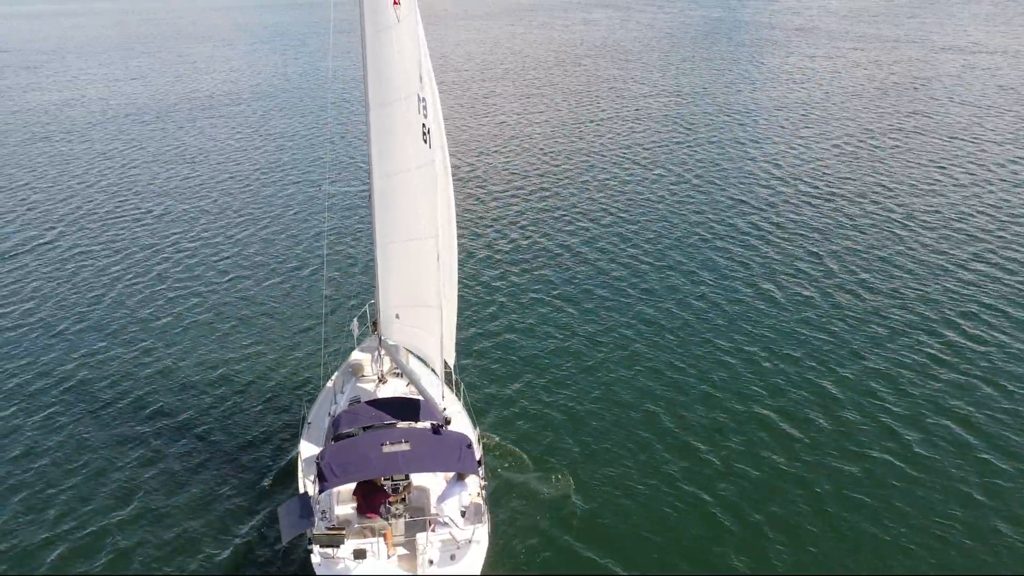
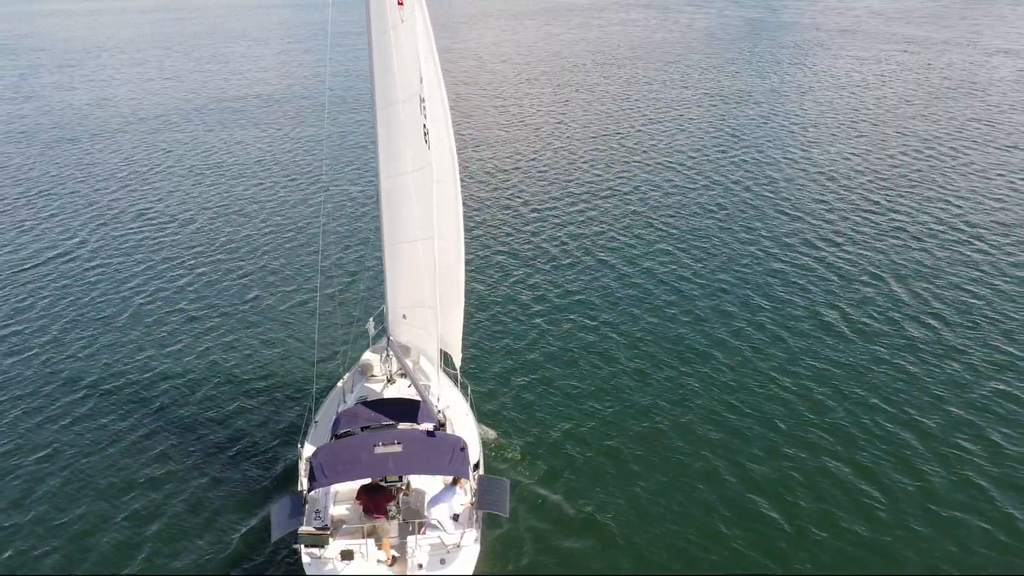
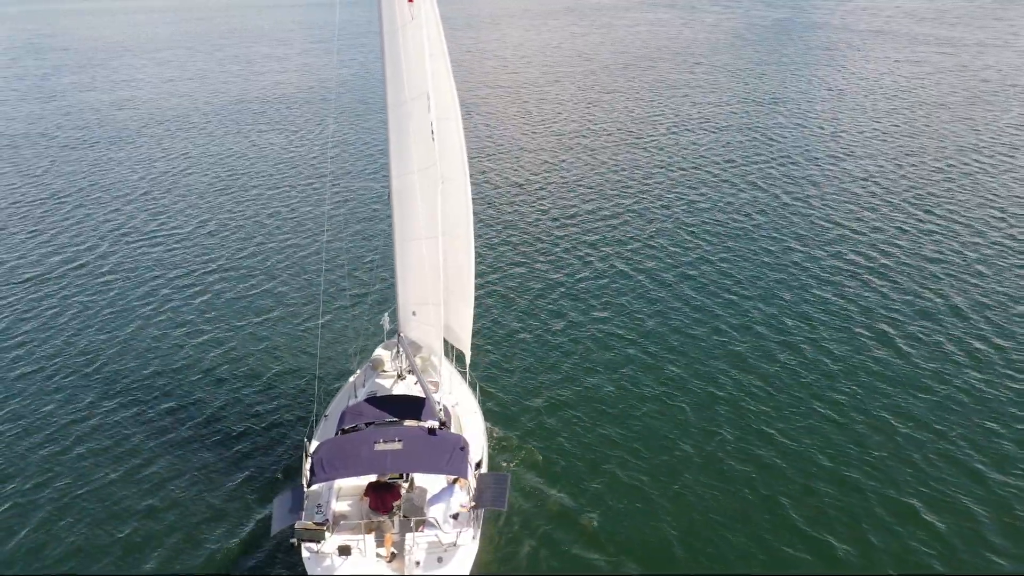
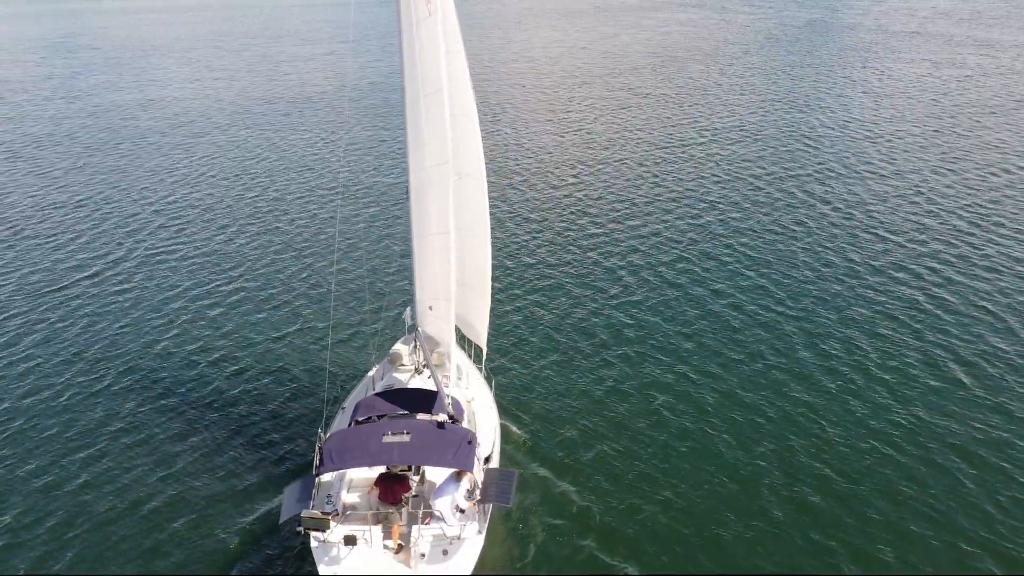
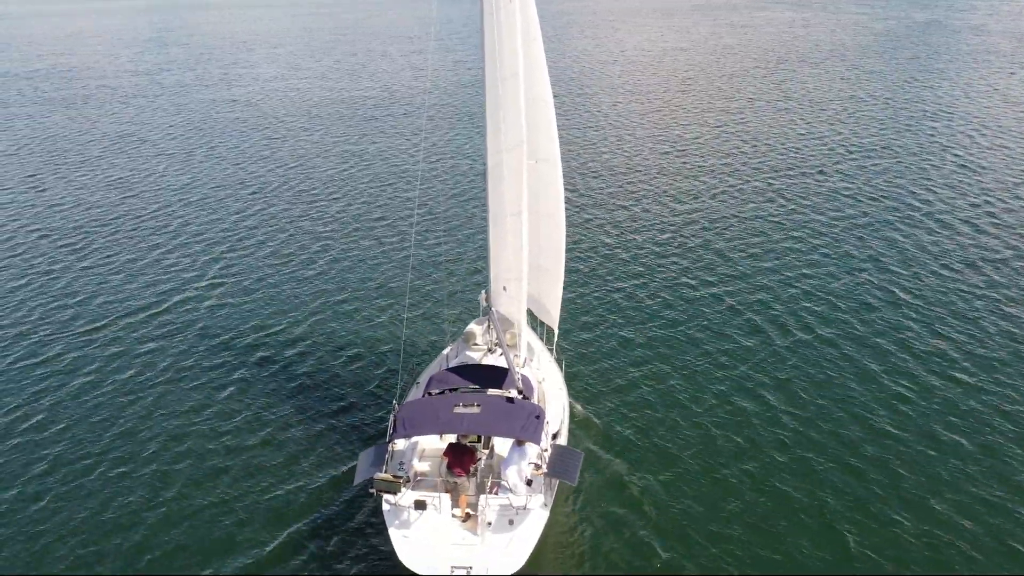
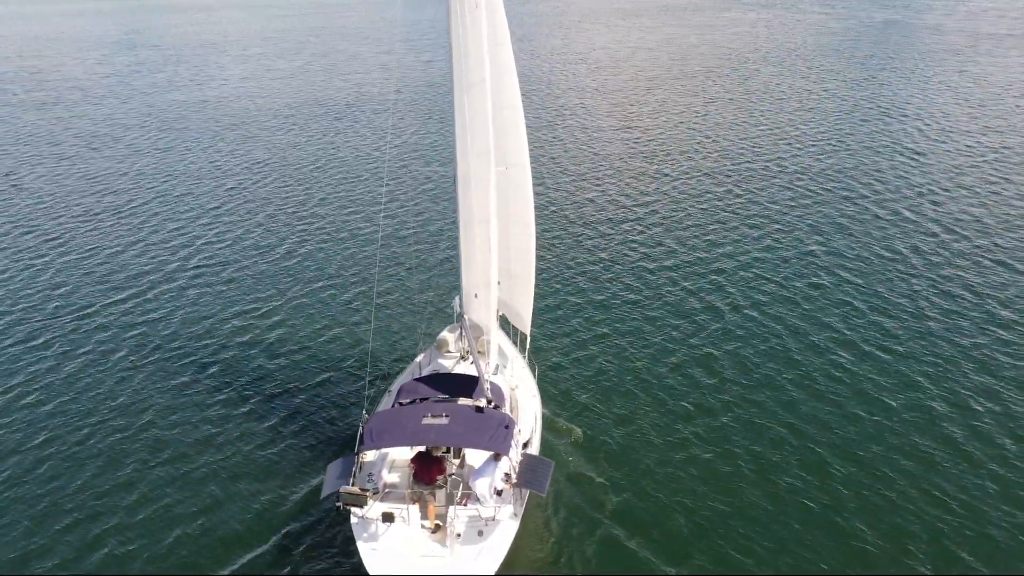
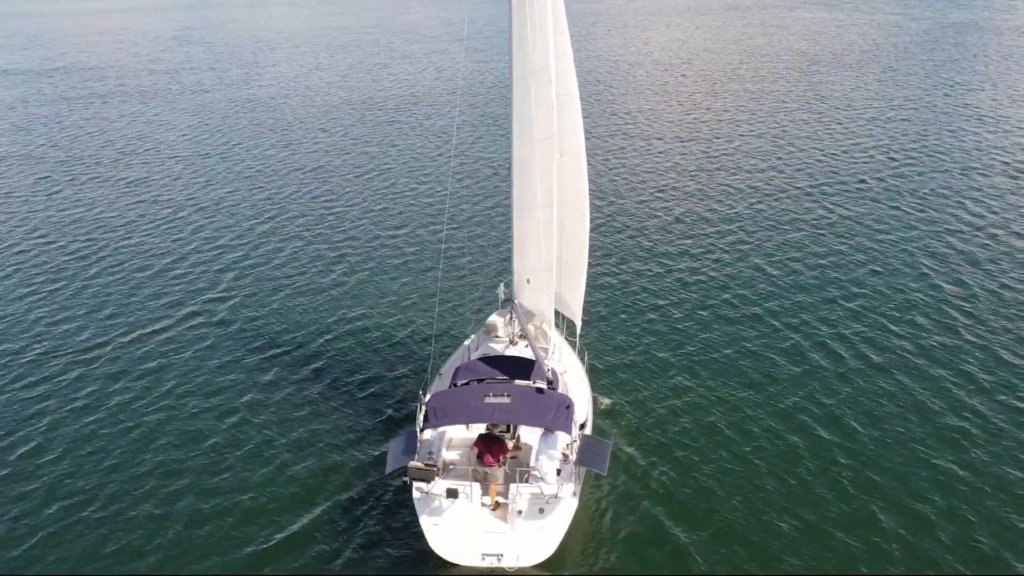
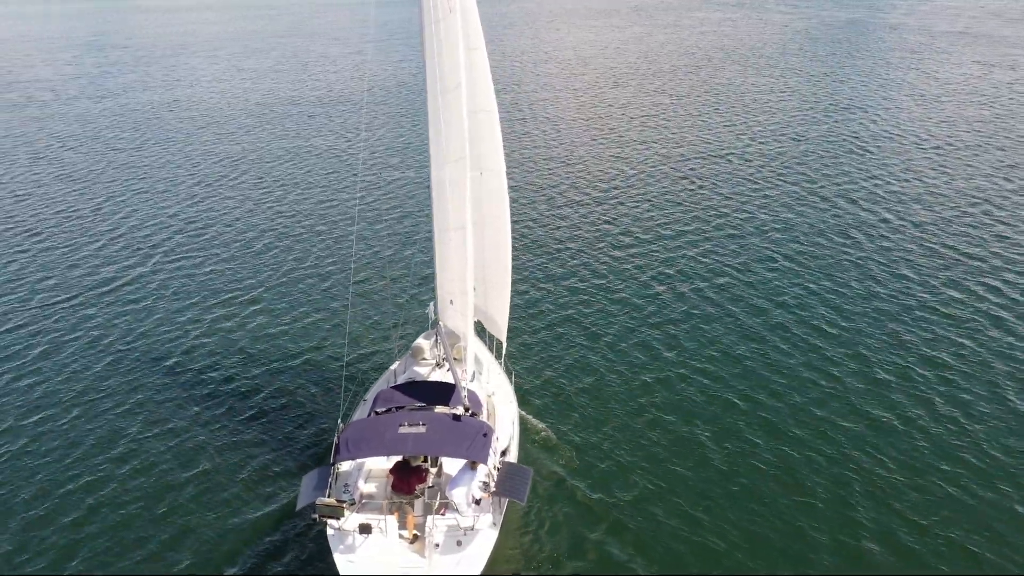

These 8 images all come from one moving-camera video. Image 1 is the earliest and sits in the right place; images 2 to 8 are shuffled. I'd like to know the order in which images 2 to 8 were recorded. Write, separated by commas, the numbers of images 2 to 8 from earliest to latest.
2, 3, 4, 8, 6, 5, 7
